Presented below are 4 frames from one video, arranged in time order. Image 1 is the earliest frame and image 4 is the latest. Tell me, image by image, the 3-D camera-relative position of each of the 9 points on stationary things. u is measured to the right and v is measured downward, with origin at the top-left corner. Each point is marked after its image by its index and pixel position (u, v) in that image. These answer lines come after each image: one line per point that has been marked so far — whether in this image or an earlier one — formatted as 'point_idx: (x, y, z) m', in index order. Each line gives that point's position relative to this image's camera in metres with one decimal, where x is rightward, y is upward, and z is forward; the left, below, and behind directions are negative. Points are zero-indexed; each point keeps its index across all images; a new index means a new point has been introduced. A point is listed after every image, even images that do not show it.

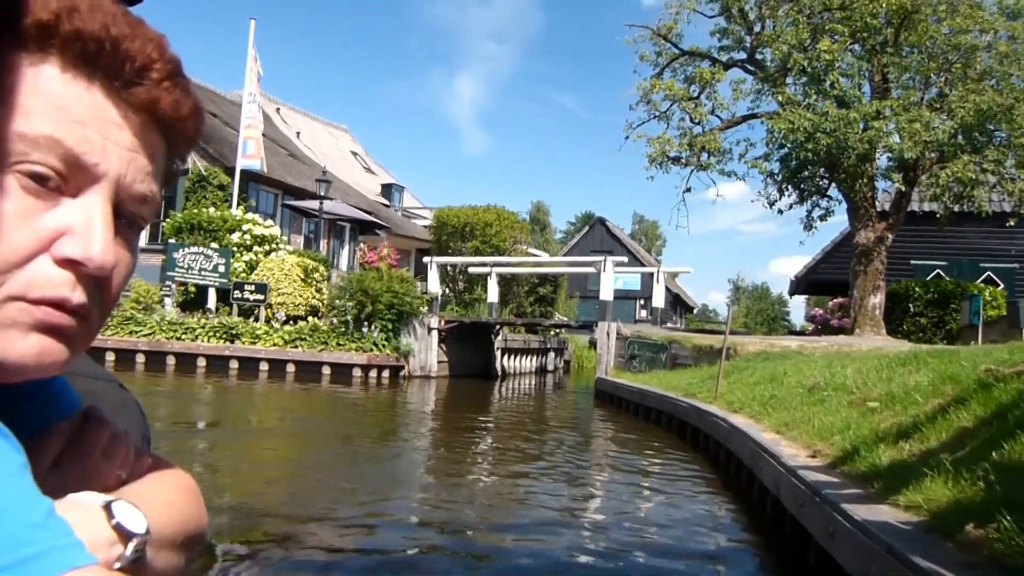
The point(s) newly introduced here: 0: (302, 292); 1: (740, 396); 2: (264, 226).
0: (-4.4, -0.1, +17.9) m
1: (+2.4, -1.1, +9.1) m
2: (-5.5, +1.4, +18.9) m
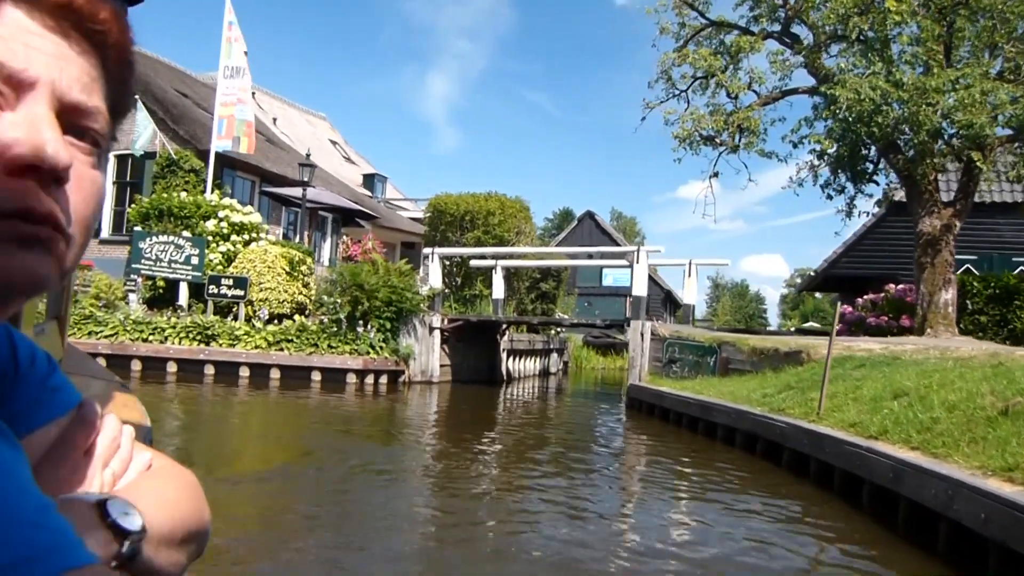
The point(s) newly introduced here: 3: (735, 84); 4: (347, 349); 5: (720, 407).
0: (-4.1, 0.0, +15.8) m
1: (+2.9, -1.1, +7.3) m
2: (-5.3, +1.5, +16.8) m
3: (+4.1, +3.8, +15.8) m
4: (-2.9, -1.1, +15.0) m
5: (+2.3, -1.3, +9.7) m
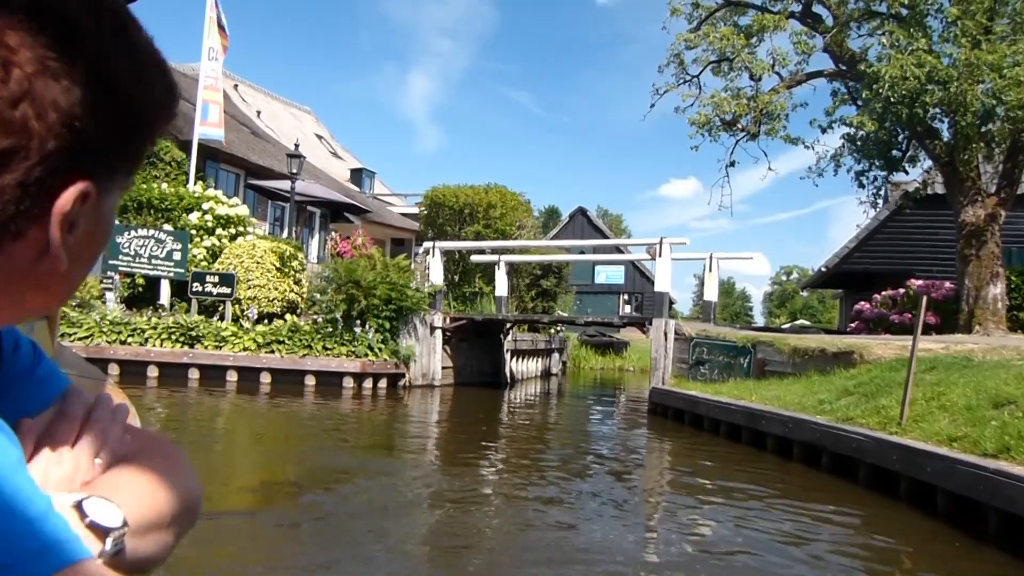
0: (-4.0, +0.1, +14.7) m
1: (+3.2, -1.0, +6.3) m
2: (-5.2, +1.5, +15.6) m
3: (+4.2, +3.9, +14.8) m
4: (-2.7, -1.0, +13.9) m
5: (+2.6, -1.3, +8.7) m
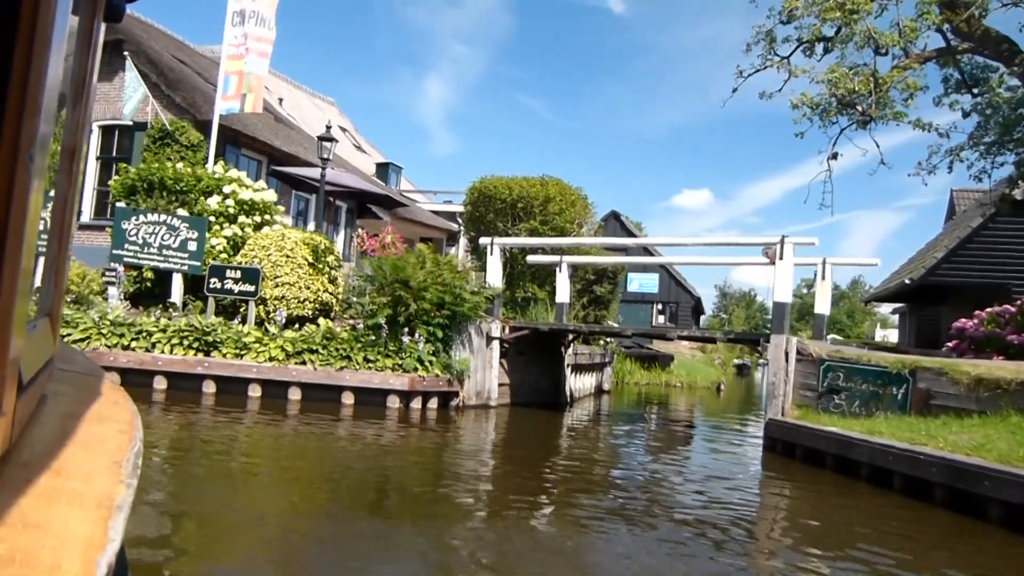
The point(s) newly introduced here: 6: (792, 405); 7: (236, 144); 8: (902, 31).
0: (-3.0, +0.1, +12.5) m
1: (+4.2, -1.1, +4.0) m
2: (-4.1, +1.6, +13.5) m
3: (+5.4, +3.7, +12.6) m
4: (-1.7, -1.0, +11.8) m
5: (+3.5, -1.4, +6.4) m
6: (+3.3, -1.3, +10.0) m
7: (-6.0, +3.2, +18.6) m
8: (+5.7, +3.8, +12.7) m
